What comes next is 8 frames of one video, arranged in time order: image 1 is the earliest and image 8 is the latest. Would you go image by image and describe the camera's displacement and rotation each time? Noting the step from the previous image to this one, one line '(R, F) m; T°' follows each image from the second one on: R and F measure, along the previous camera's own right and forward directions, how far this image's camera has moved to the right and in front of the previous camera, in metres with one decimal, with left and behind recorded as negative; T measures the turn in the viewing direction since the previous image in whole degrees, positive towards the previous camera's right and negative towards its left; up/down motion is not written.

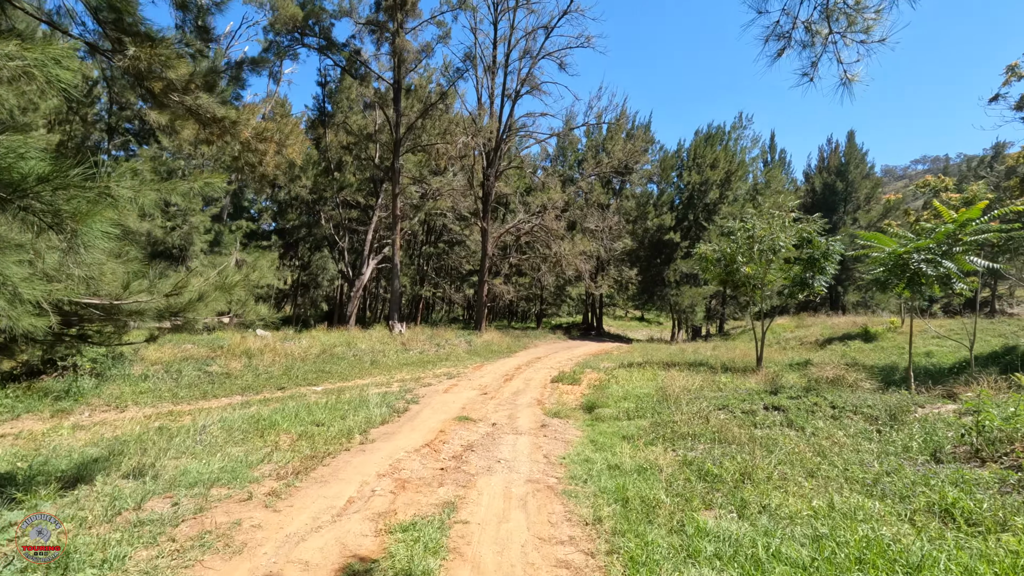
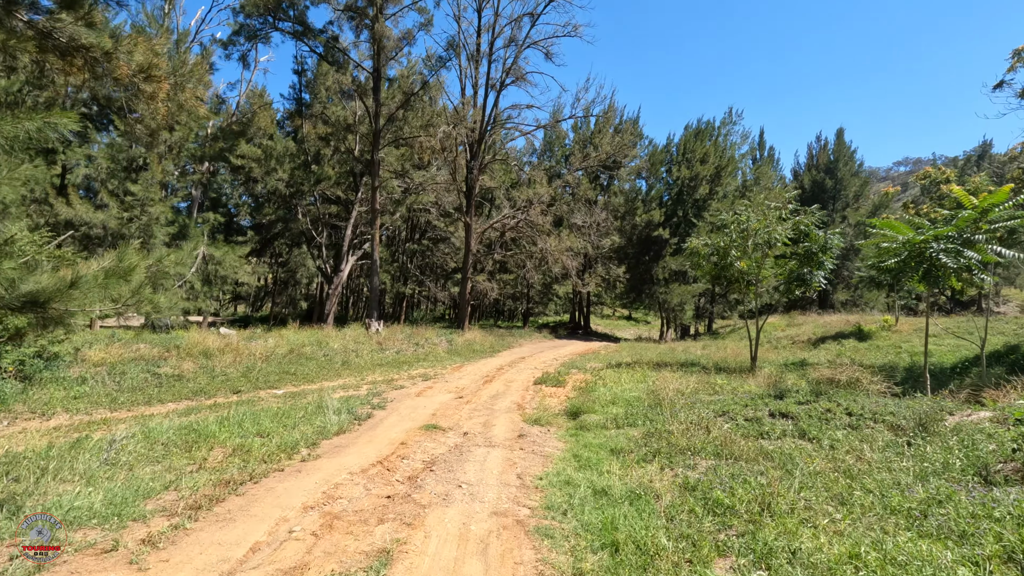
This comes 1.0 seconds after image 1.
(+0.2, +0.8) m; +1°
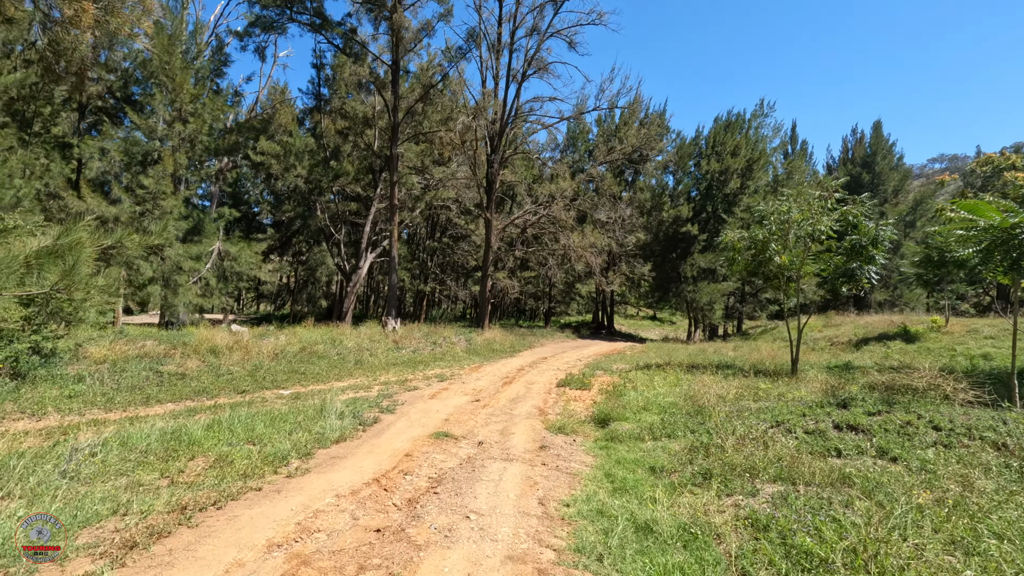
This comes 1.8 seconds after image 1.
(0.0, +0.8) m; -3°
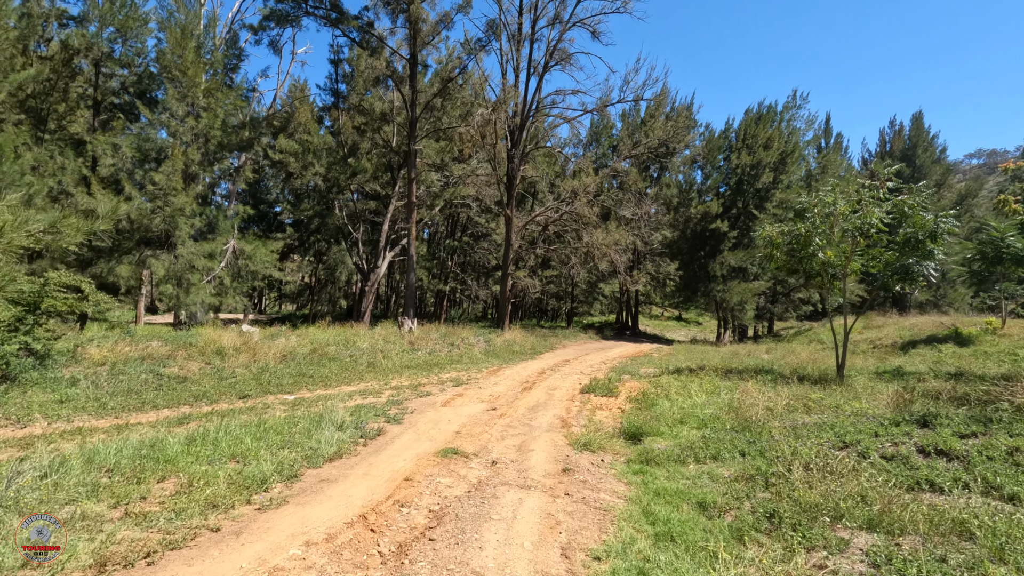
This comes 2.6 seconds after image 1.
(0.0, +0.7) m; -3°
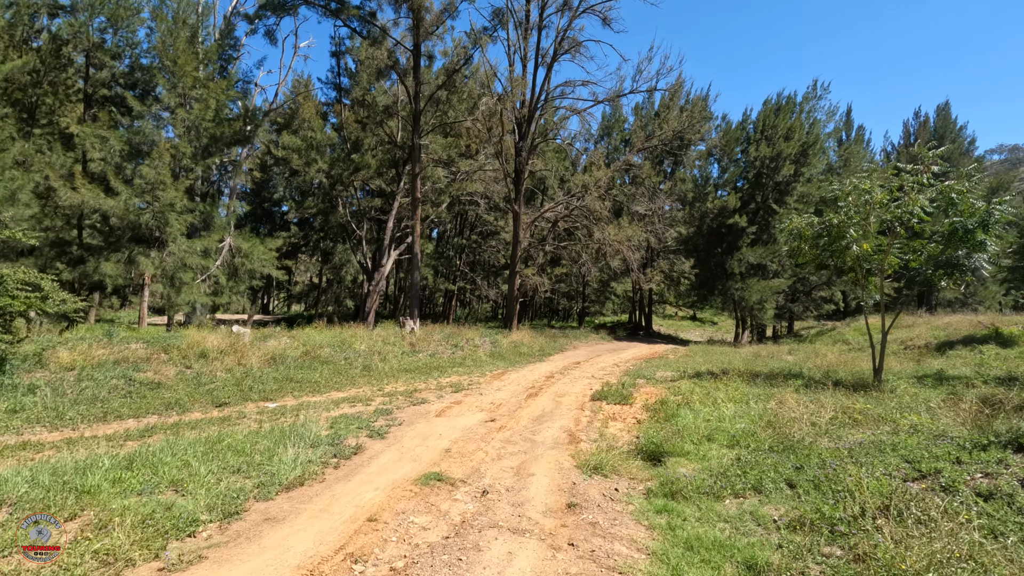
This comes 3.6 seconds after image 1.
(+0.2, +0.9) m; -1°
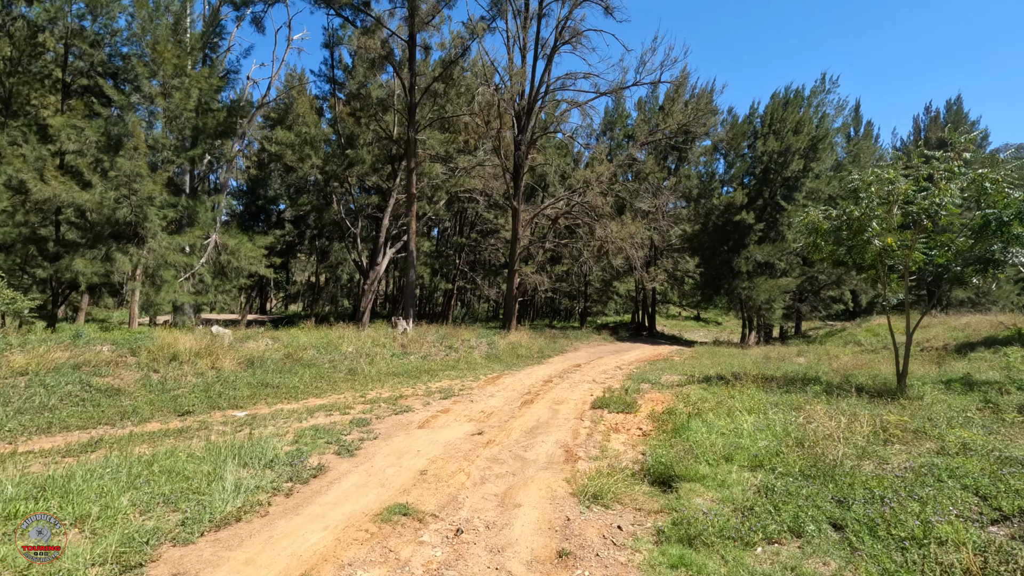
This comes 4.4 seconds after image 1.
(+0.2, +0.7) m; 0°
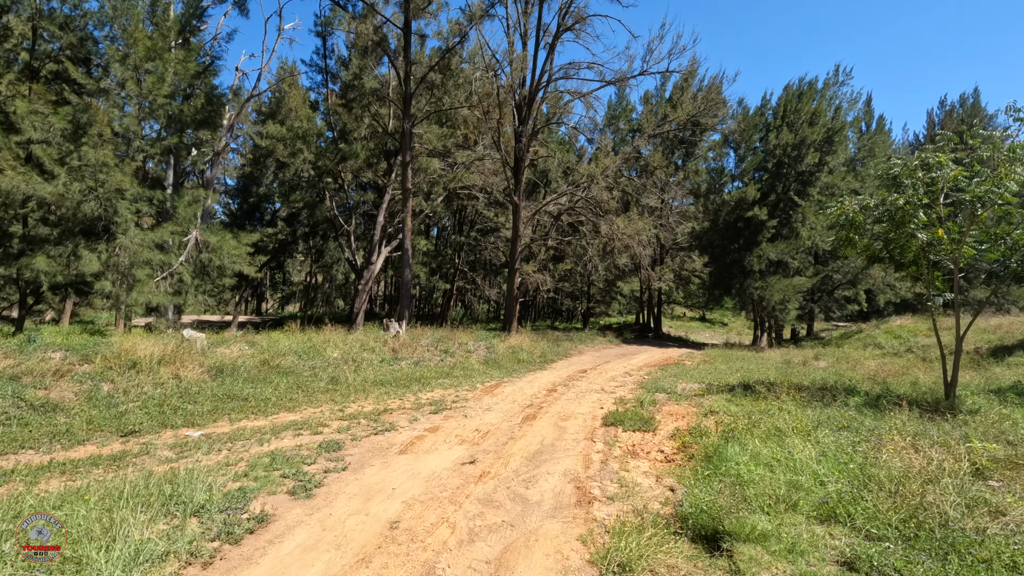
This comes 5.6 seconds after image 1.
(0.0, +1.0) m; 0°
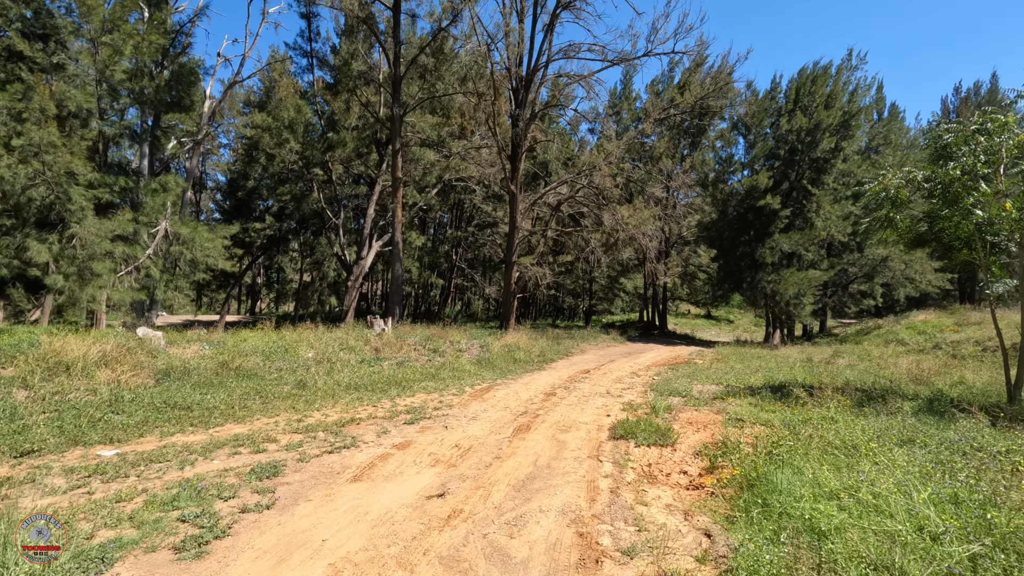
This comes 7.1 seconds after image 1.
(+0.2, +1.2) m; 0°
